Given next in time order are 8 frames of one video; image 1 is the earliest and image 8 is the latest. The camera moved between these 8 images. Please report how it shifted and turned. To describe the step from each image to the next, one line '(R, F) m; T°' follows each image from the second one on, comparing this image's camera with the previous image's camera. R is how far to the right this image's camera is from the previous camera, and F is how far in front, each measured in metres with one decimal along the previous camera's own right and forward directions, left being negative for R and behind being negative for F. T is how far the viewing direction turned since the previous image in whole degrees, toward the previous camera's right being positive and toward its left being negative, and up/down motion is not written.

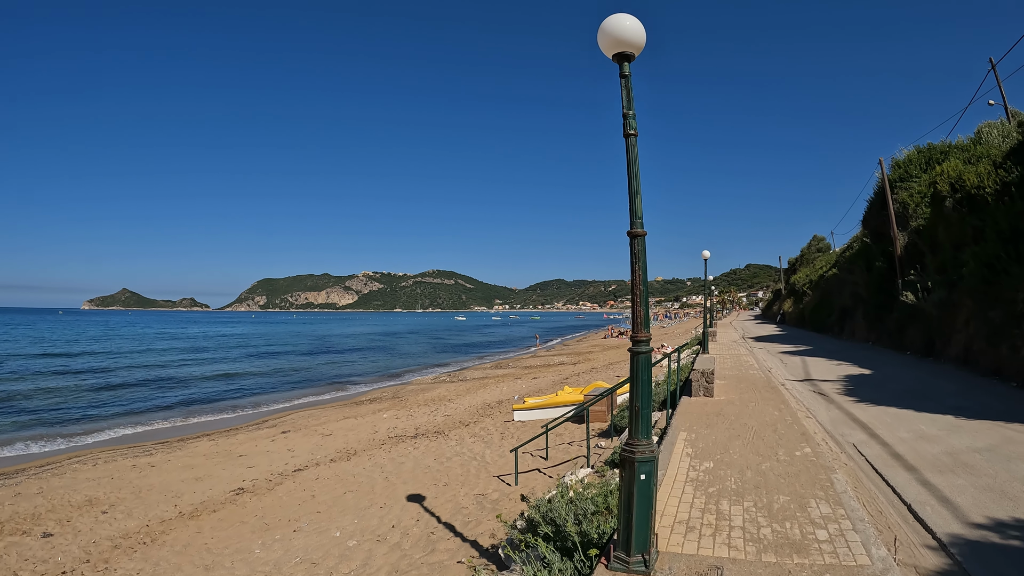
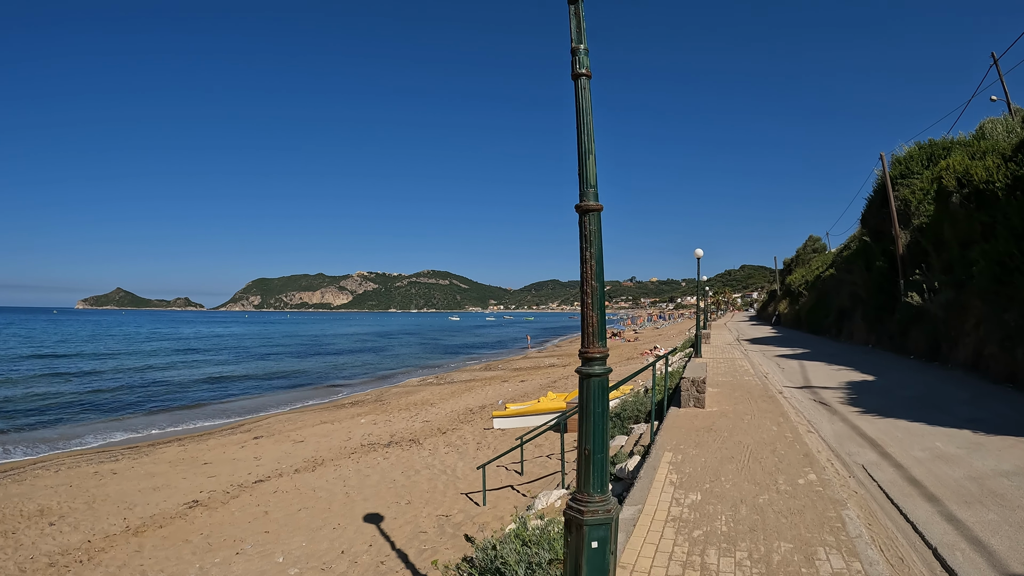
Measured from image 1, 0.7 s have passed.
(+0.3, +0.7) m; 0°
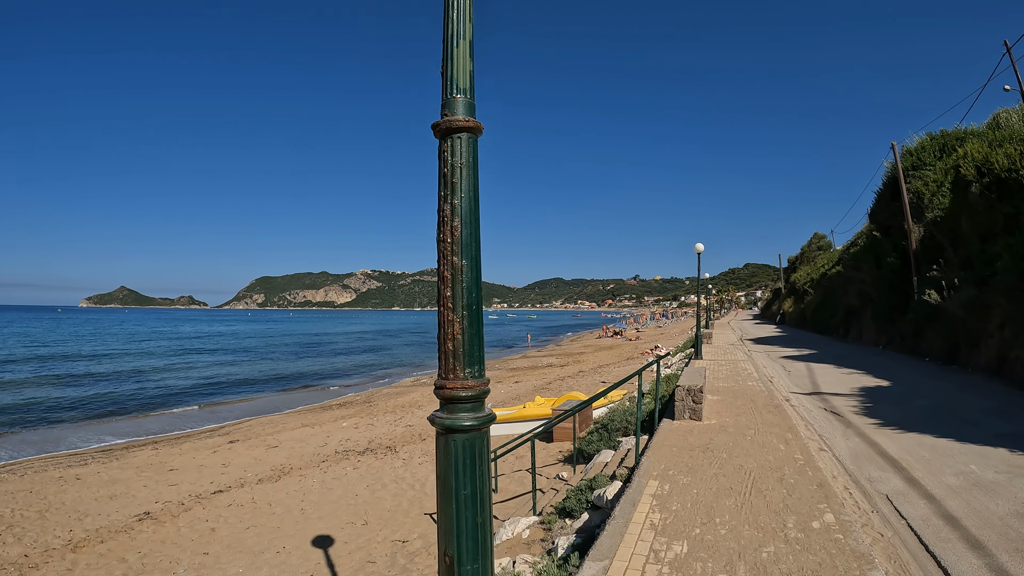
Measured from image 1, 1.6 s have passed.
(+0.4, +0.8) m; 0°
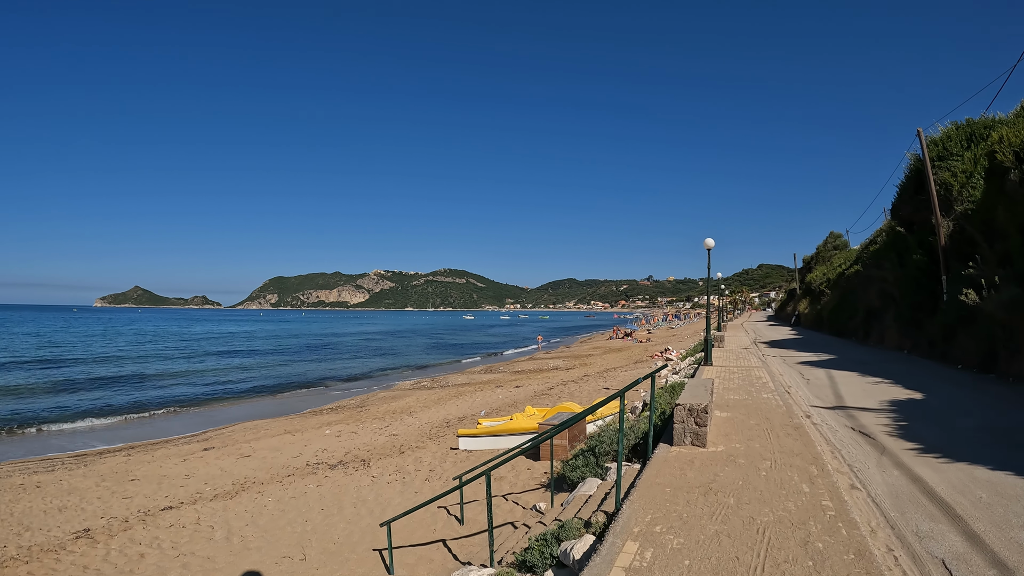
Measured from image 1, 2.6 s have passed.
(+0.5, +1.0) m; -1°
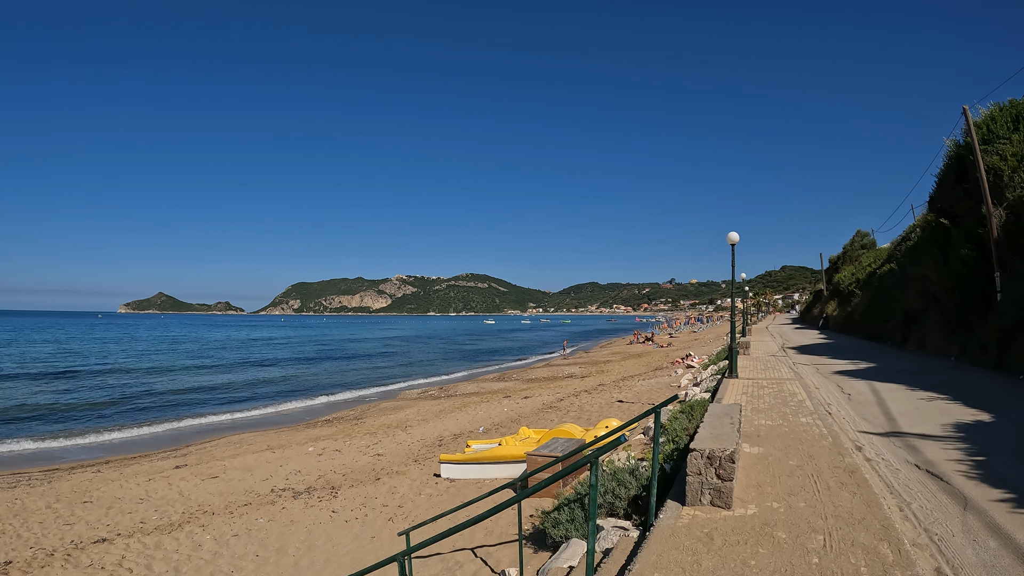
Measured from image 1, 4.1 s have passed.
(+0.5, +1.3) m; -2°
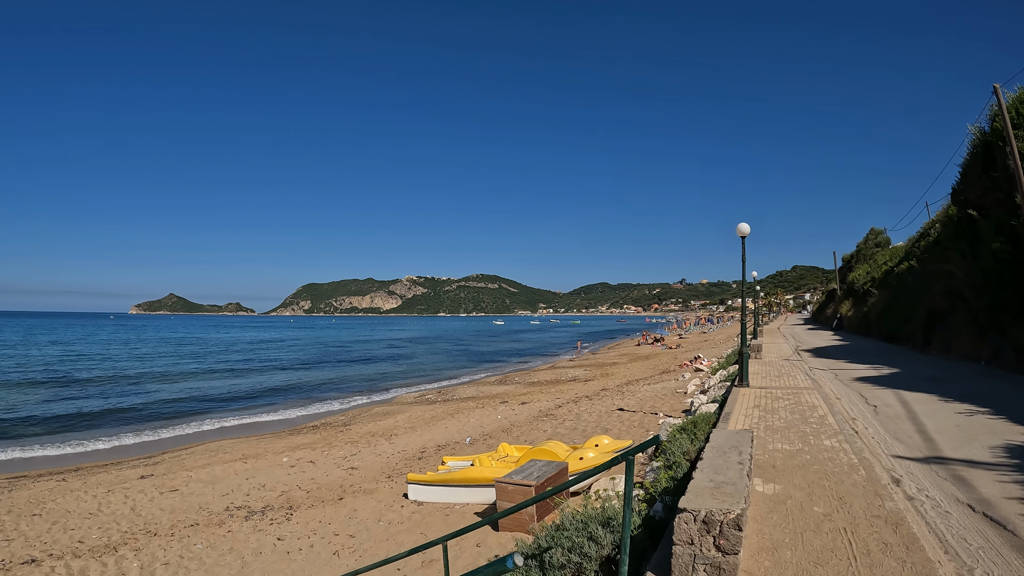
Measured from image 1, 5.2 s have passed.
(+0.5, +1.0) m; -1°
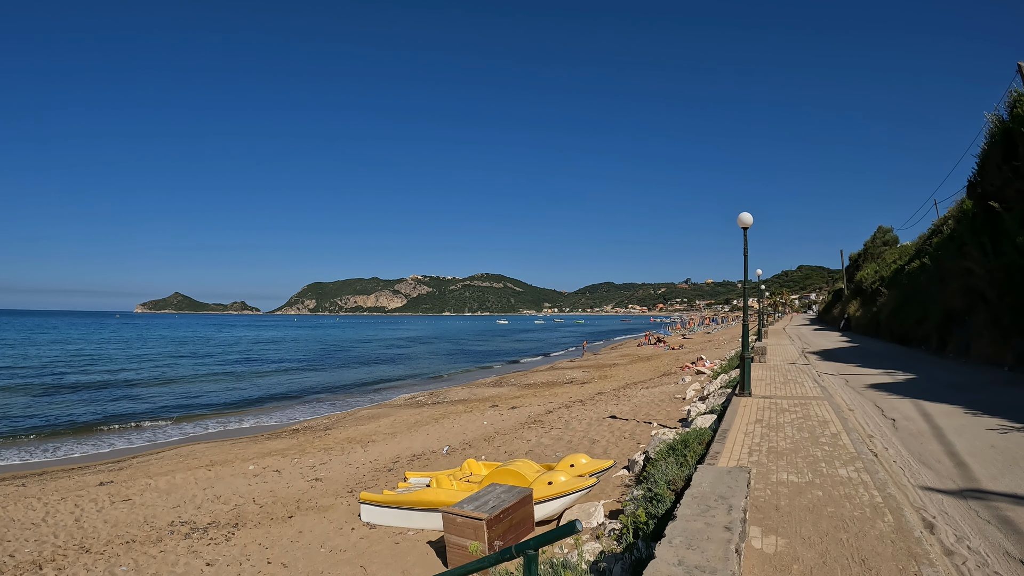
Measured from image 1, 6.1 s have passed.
(+0.5, +1.0) m; -1°
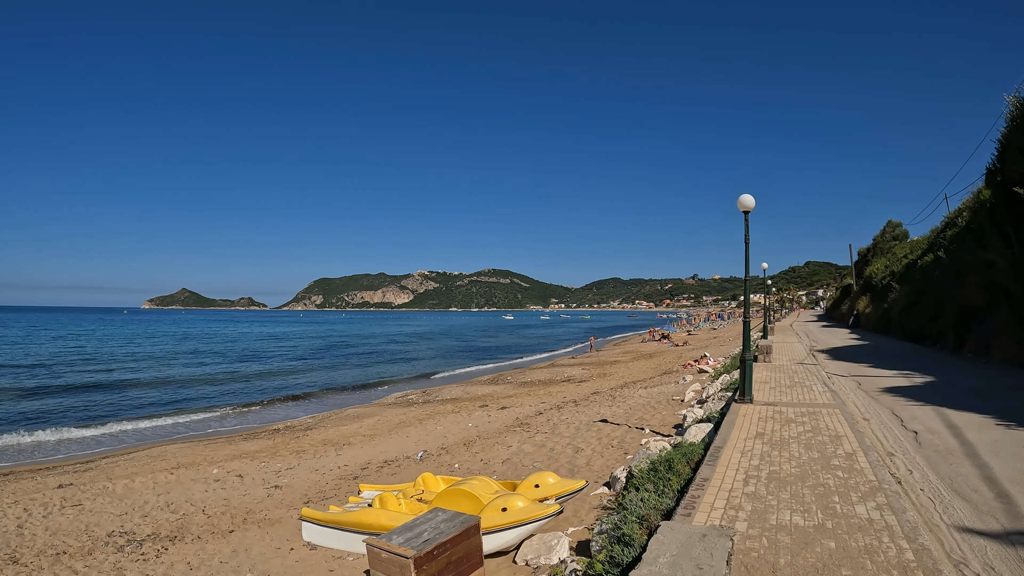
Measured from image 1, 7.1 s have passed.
(+0.5, +1.0) m; -1°
